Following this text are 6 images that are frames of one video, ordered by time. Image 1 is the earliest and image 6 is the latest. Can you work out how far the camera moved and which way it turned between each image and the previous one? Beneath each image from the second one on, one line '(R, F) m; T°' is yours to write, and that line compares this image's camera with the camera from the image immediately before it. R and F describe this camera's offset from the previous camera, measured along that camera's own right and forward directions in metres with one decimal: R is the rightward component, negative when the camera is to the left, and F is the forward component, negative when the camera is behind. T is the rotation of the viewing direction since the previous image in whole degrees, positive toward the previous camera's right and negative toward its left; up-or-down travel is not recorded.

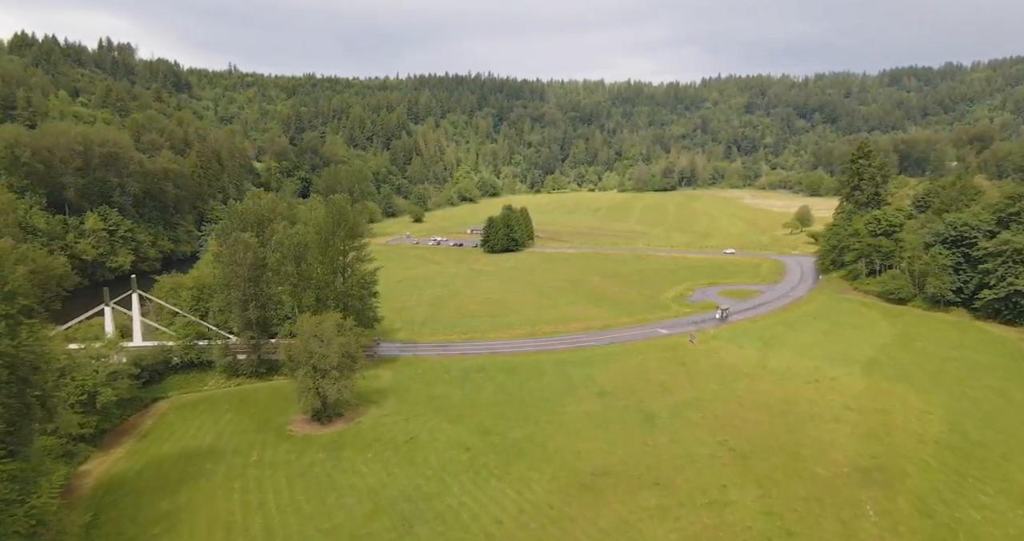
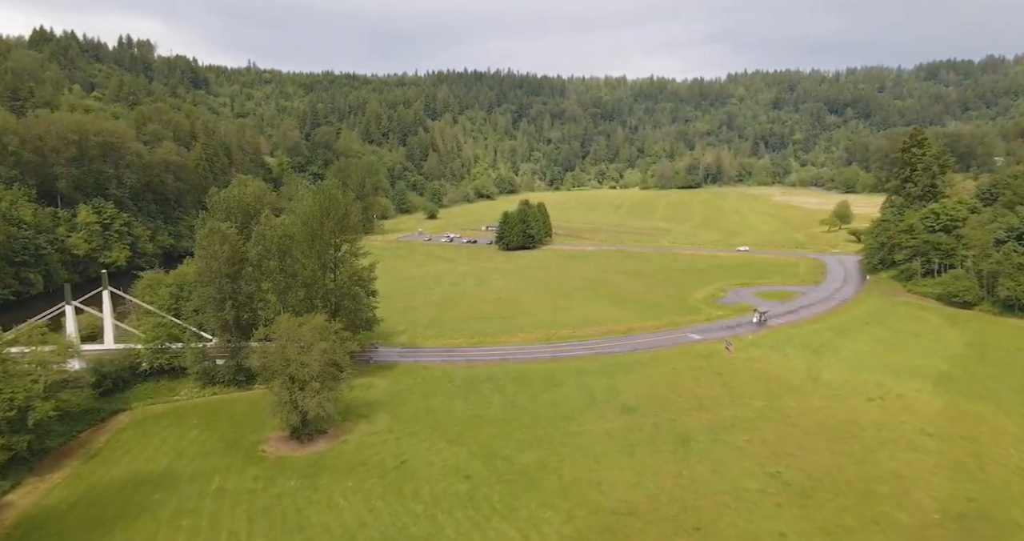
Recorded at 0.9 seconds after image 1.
(+0.7, +8.1) m; -2°
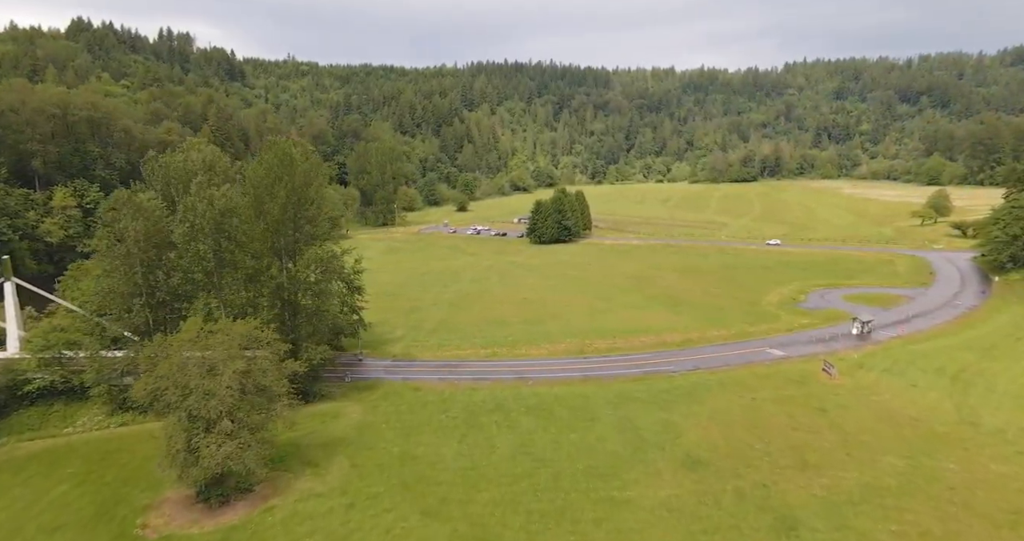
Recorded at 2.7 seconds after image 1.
(+1.7, +16.5) m; -4°
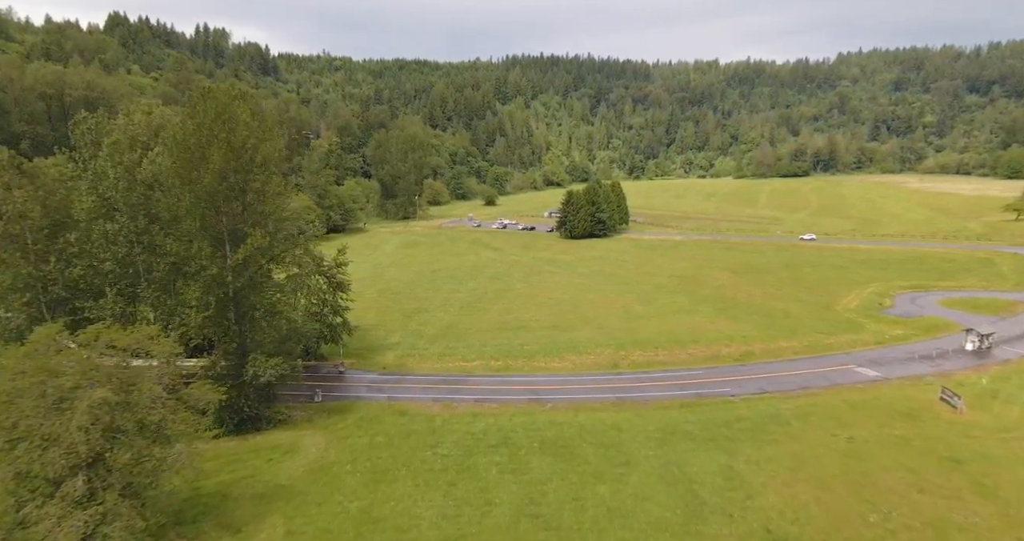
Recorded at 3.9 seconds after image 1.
(+1.4, +11.3) m; -3°
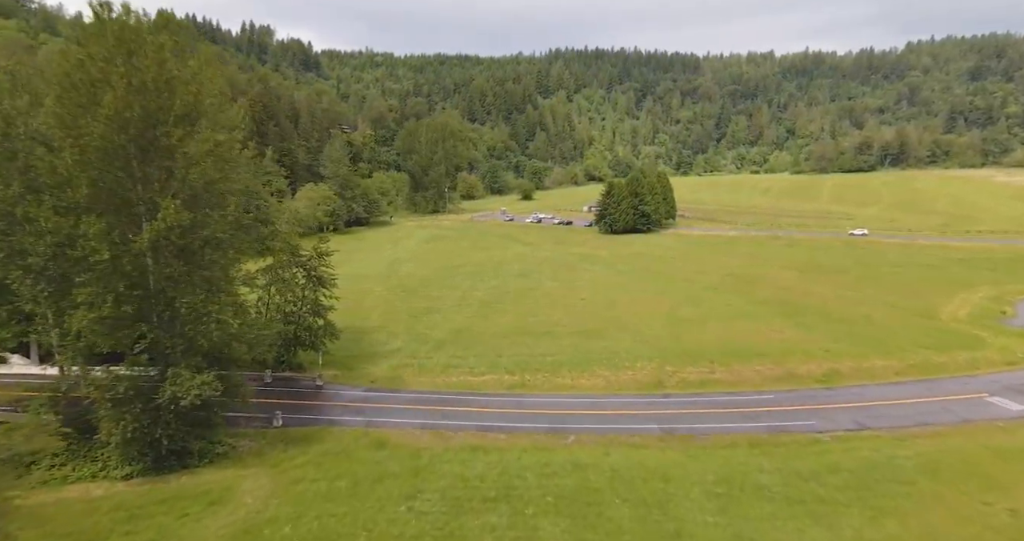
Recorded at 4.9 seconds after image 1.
(+1.5, +9.6) m; -4°
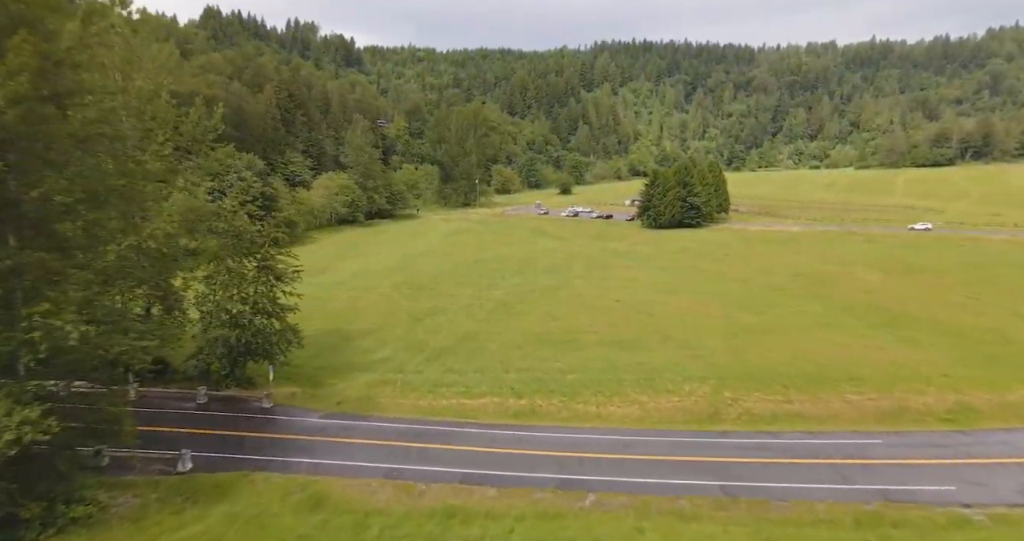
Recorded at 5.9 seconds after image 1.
(+1.8, +9.6) m; -4°
